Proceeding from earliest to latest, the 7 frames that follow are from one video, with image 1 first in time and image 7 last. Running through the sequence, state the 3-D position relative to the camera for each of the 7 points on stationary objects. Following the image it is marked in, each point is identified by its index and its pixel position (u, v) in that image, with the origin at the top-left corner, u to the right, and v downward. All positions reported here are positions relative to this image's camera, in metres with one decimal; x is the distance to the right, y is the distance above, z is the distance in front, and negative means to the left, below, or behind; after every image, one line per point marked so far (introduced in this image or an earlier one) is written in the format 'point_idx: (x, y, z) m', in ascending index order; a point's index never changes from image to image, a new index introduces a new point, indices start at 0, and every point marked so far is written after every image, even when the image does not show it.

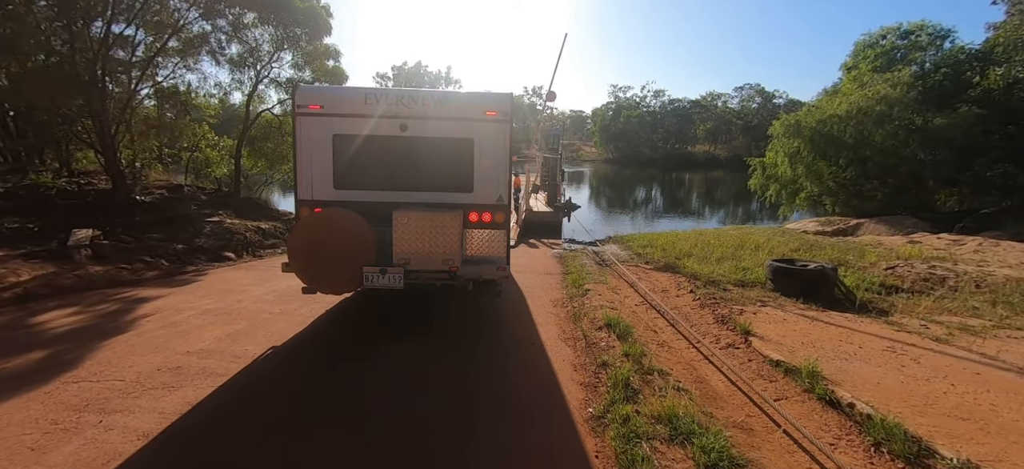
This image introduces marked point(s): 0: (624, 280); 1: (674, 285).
0: (+2.1, -0.9, +7.9) m
1: (+2.7, -0.8, +7.2) m
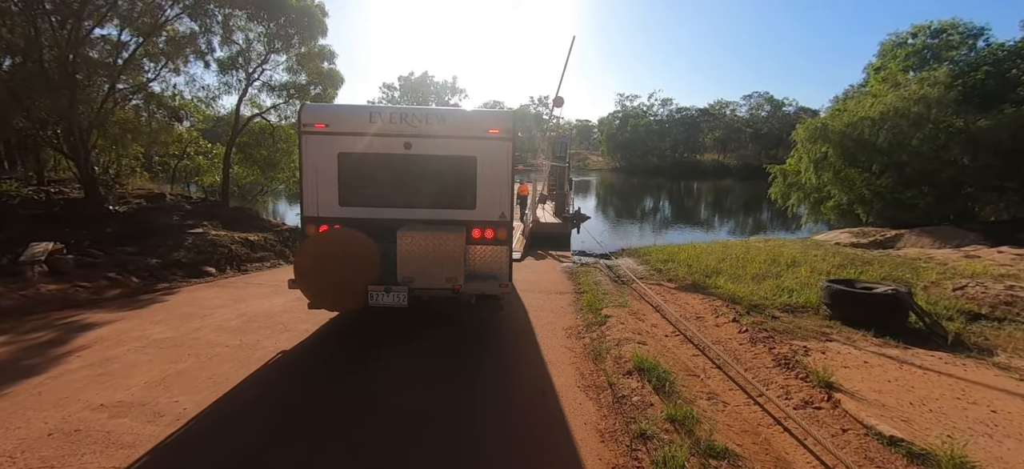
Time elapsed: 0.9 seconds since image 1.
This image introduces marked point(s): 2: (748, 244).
0: (+2.1, -1.1, +6.8) m
1: (+2.8, -1.1, +6.1) m
2: (+6.4, -0.3, +11.7) m
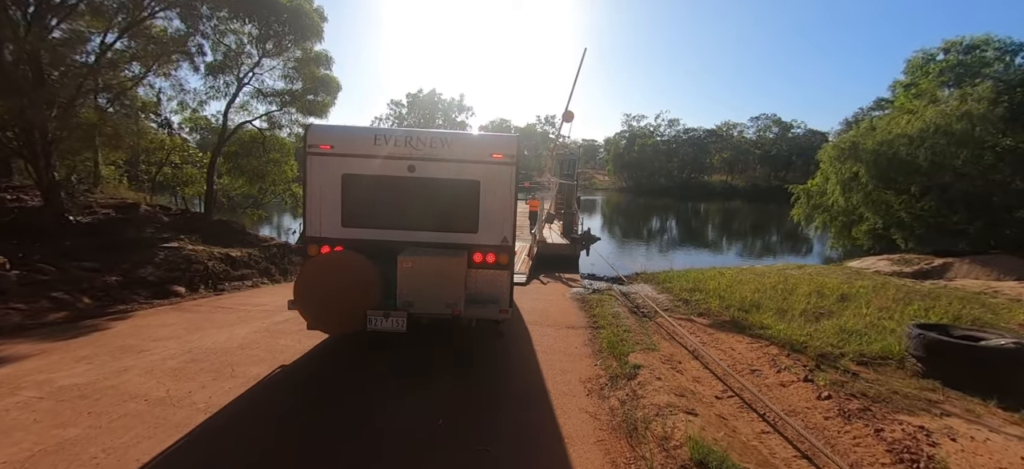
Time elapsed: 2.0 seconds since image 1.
0: (+2.2, -1.5, +5.6) m
1: (+2.8, -1.4, +4.9) m
2: (+6.6, -0.9, +10.5) m
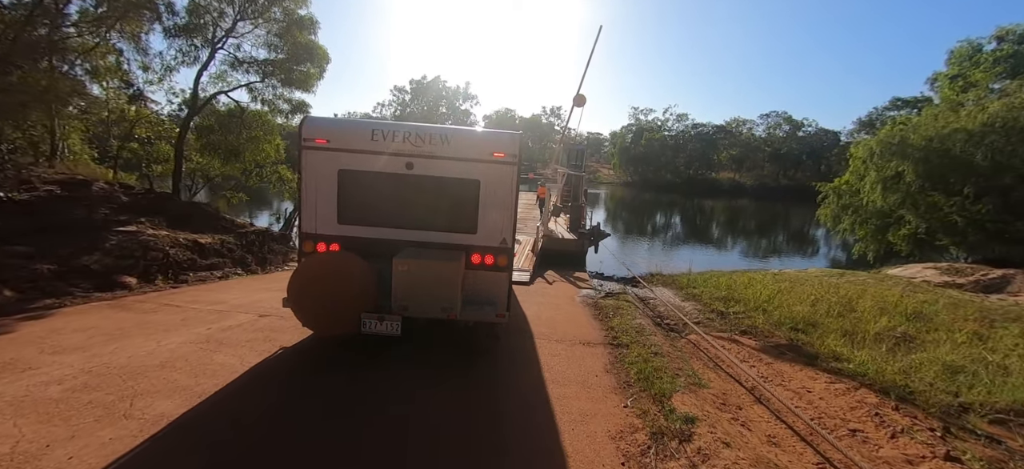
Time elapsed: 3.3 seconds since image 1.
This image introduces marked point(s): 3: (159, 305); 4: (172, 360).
0: (+2.2, -1.5, +4.3) m
1: (+2.9, -1.4, +3.6) m
2: (+6.6, -1.0, +9.2) m
3: (-5.6, -1.1, +6.8) m
4: (-3.5, -1.3, +4.4) m
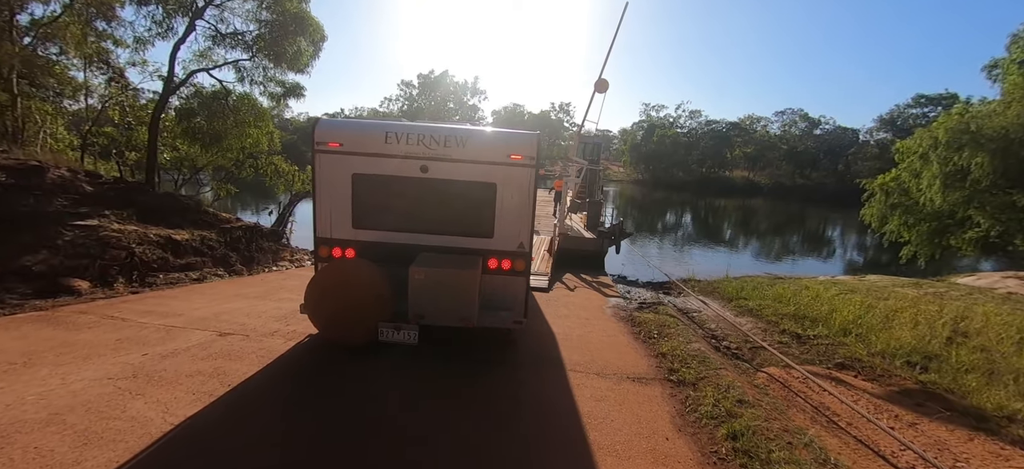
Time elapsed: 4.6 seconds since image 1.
0: (+2.5, -1.5, +2.9) m
1: (+3.1, -1.5, +2.2) m
2: (+6.9, -1.0, +7.7) m
3: (-5.3, -1.1, +5.5) m
4: (-3.3, -1.3, +3.1) m
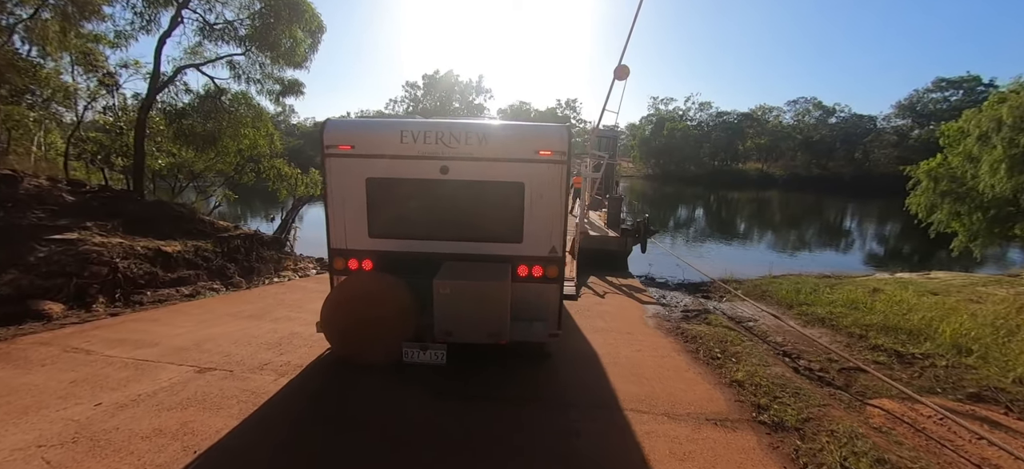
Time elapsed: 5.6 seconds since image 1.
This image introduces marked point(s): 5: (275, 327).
0: (+2.8, -1.5, +1.9) m
1: (+3.5, -1.5, +1.2) m
2: (+7.4, -0.9, +6.7) m
3: (-4.9, -1.2, +4.6) m
4: (-2.9, -1.4, +2.3) m
5: (-3.1, -1.2, +5.6) m
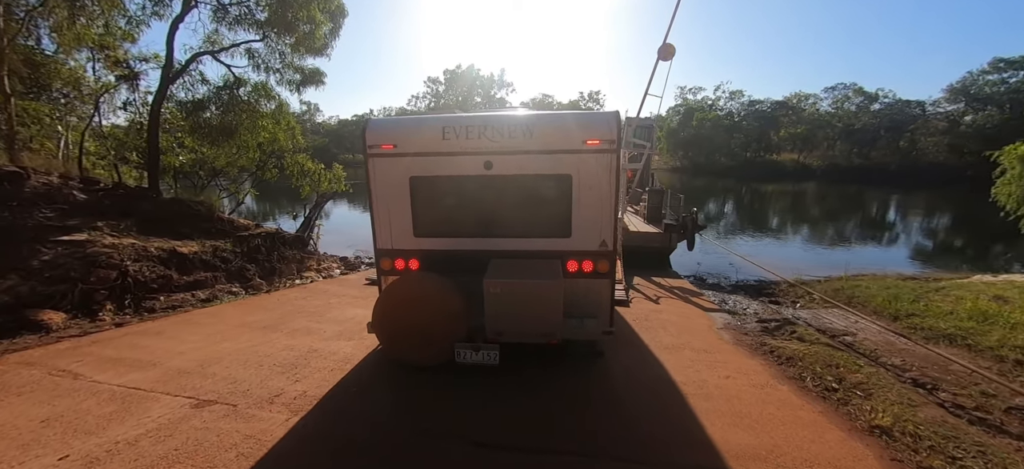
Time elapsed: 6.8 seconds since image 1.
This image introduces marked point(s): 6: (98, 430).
0: (+3.3, -1.5, +0.8) m
1: (+3.8, -1.5, +0.1) m
2: (+8.0, -0.8, +5.4) m
3: (-4.3, -1.3, +4.0) m
4: (-2.4, -1.5, +1.5) m
5: (-2.5, -1.2, +4.9) m
6: (-2.9, -1.4, +3.0) m
